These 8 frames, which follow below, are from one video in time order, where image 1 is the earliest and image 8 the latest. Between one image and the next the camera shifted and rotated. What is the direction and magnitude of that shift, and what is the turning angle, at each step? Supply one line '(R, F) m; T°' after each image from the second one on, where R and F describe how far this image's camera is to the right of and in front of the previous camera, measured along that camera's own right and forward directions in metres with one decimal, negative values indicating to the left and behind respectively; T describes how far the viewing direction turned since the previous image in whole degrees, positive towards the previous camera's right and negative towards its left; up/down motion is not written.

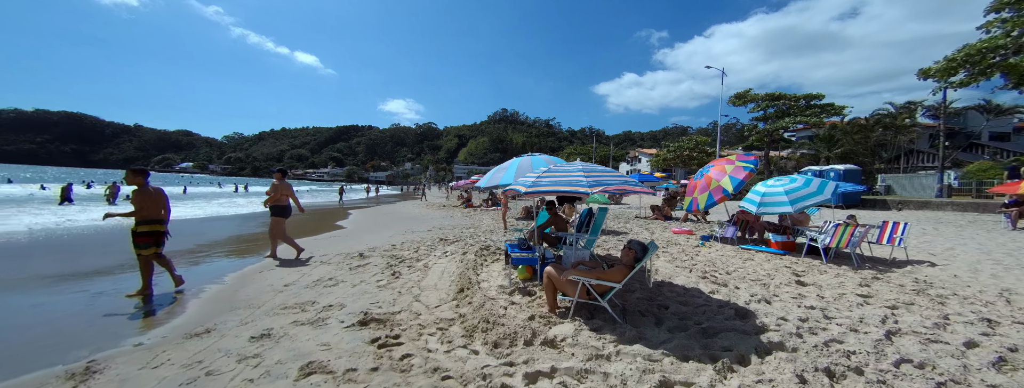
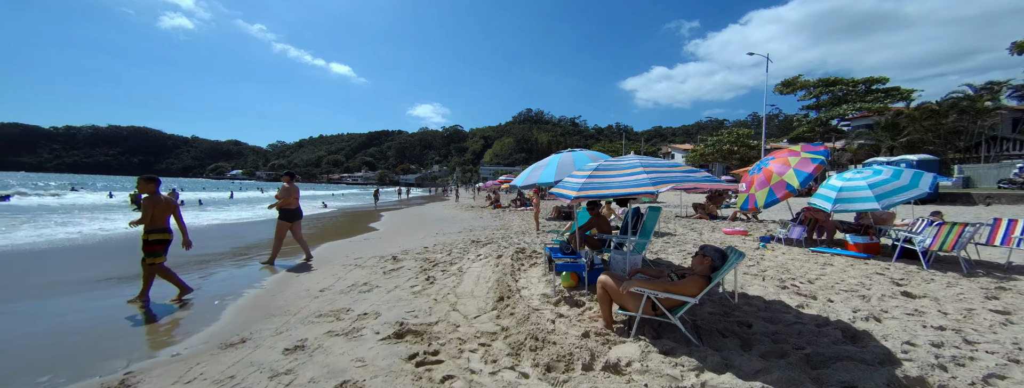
(-0.2, +0.3) m; -5°
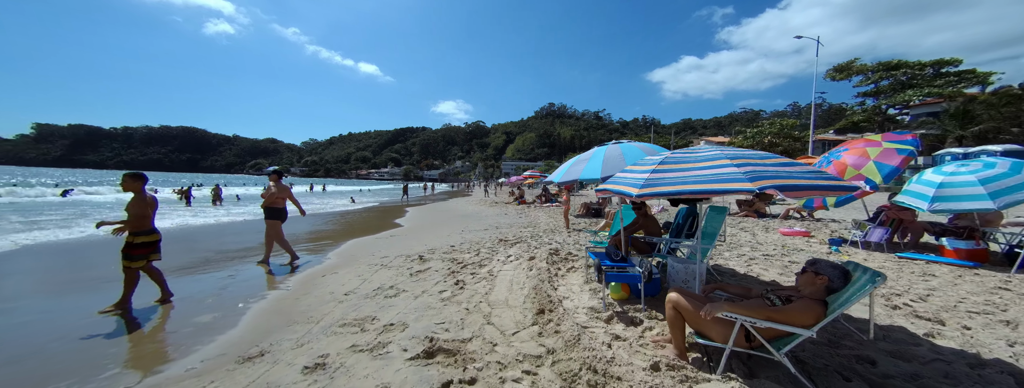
(-0.2, +0.4) m; -4°
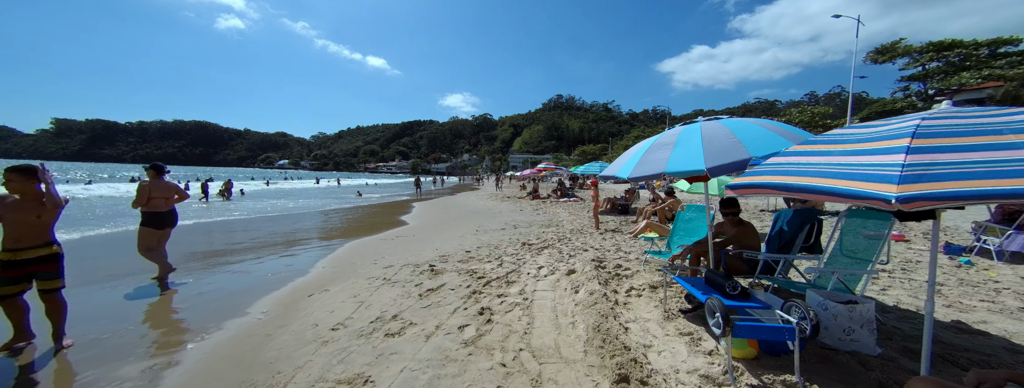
(-0.4, +1.1) m; -1°
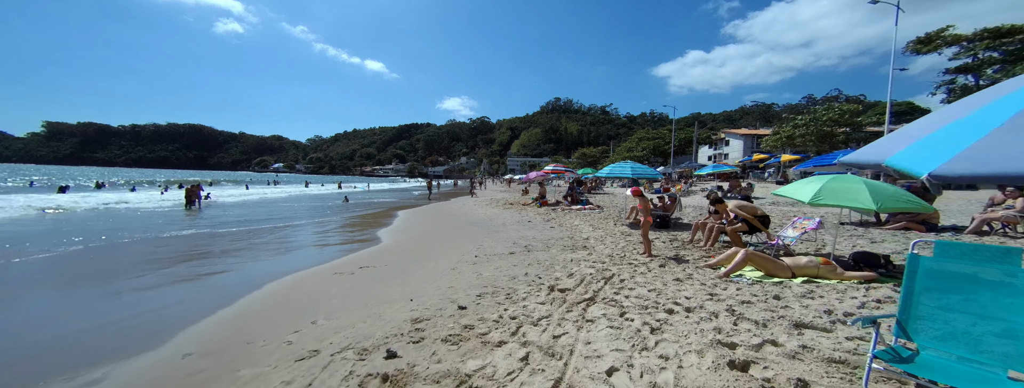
(-0.3, +2.4) m; 0°
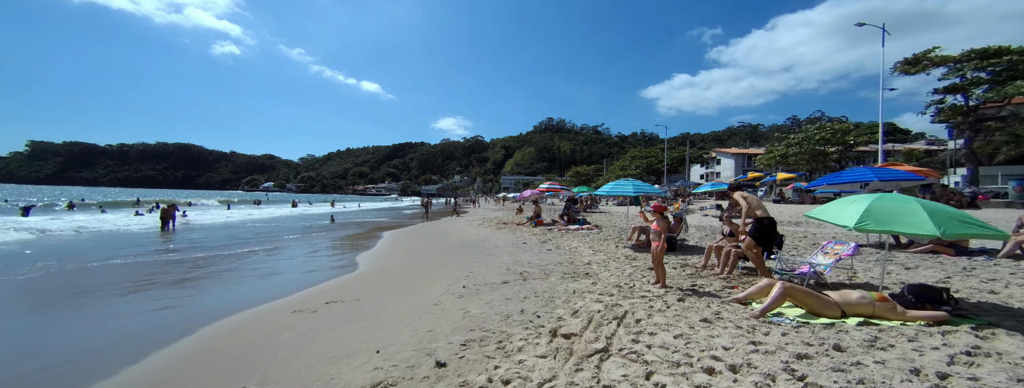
(0.0, +0.7) m; +1°
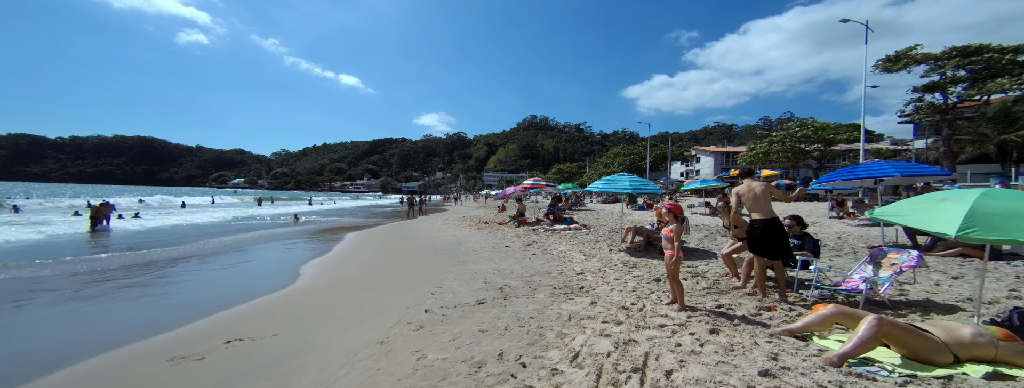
(+0.1, +1.2) m; +3°
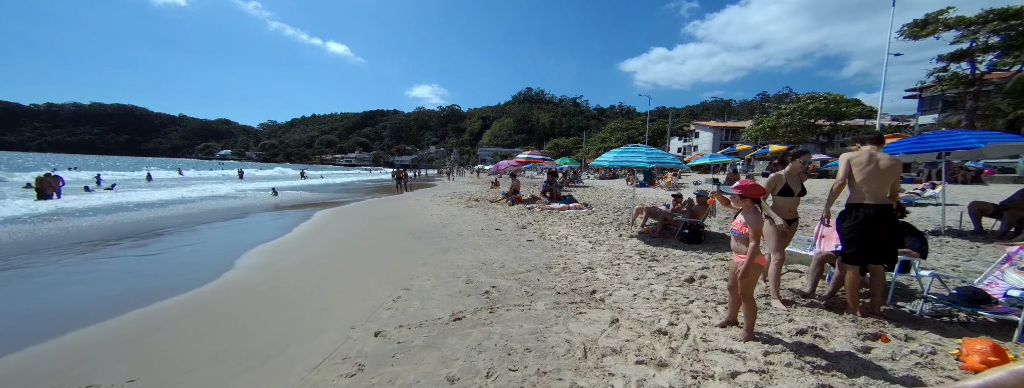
(0.0, +1.3) m; +1°
